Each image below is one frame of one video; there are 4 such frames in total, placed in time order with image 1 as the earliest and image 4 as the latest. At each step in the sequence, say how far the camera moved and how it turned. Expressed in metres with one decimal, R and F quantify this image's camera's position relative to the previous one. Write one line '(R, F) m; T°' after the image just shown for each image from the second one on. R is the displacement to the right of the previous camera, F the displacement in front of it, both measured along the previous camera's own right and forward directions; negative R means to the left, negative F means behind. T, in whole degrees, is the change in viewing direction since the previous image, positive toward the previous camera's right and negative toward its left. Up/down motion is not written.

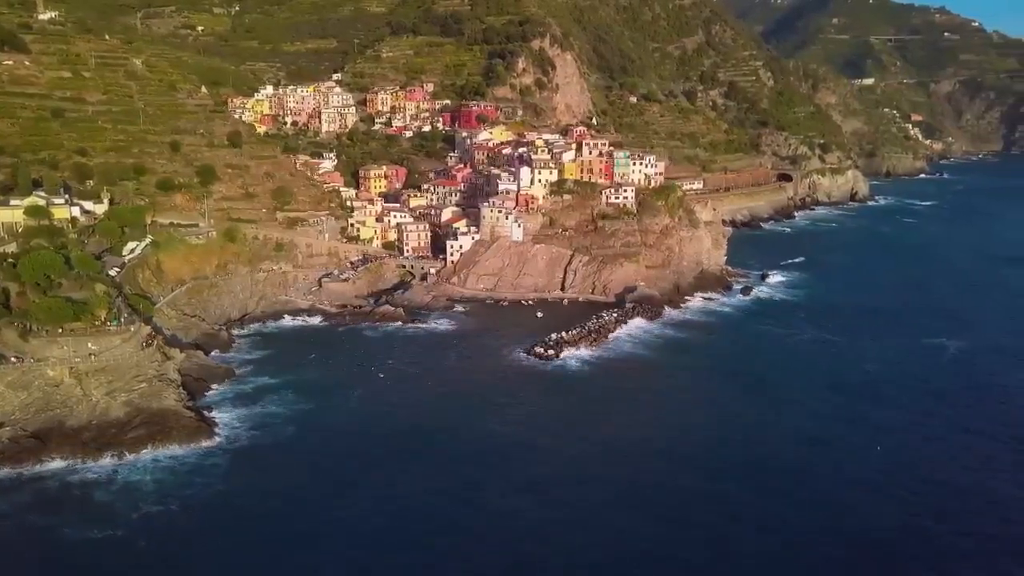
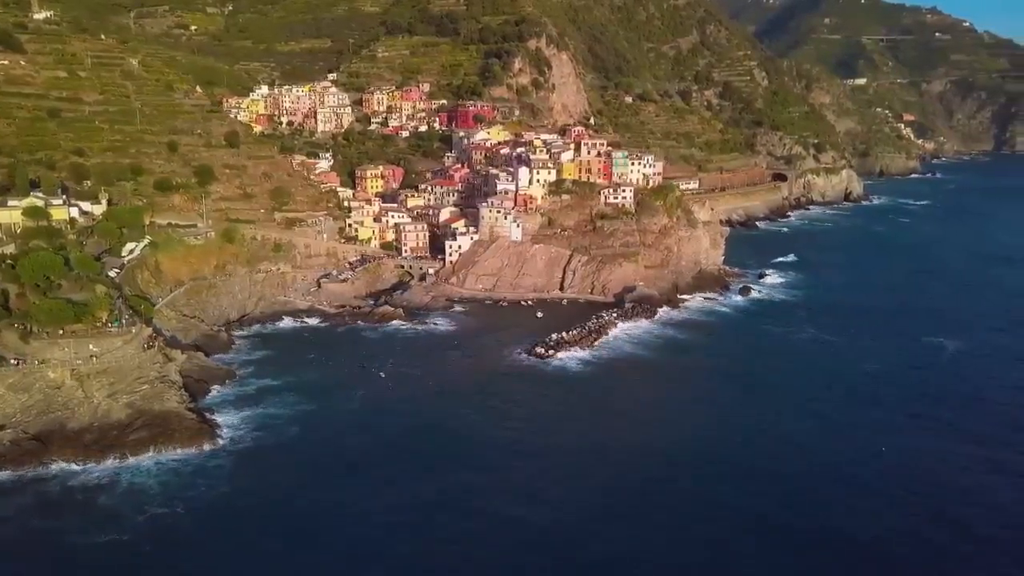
(-0.5, 0.0) m; +1°
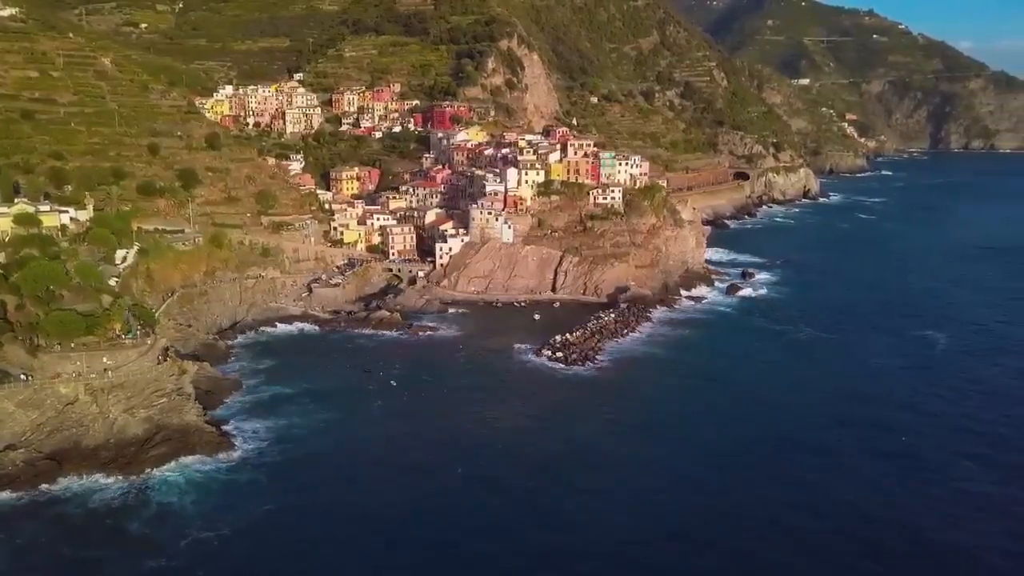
(-3.4, +0.4) m; +4°
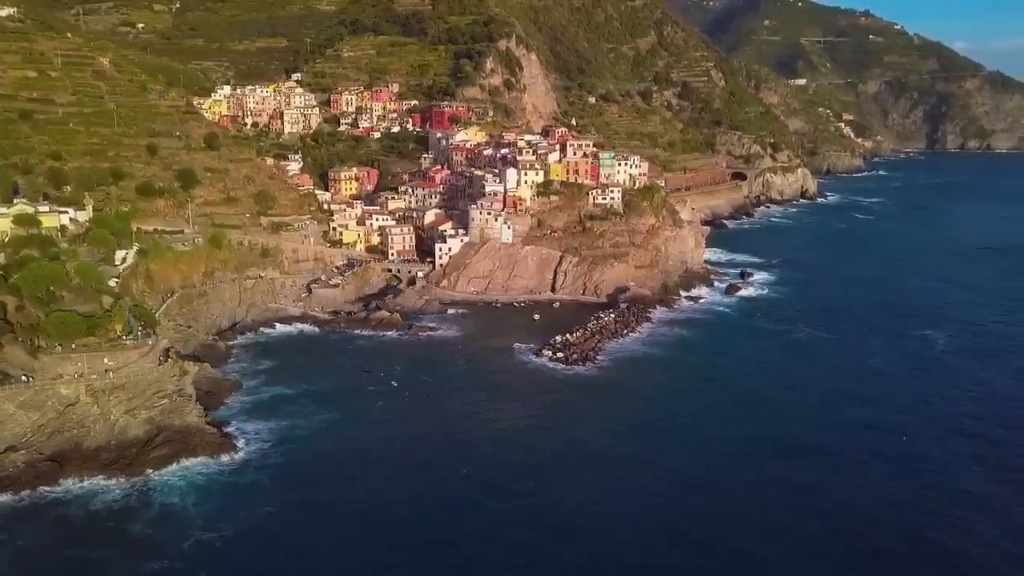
(-0.2, 0.0) m; 0°
